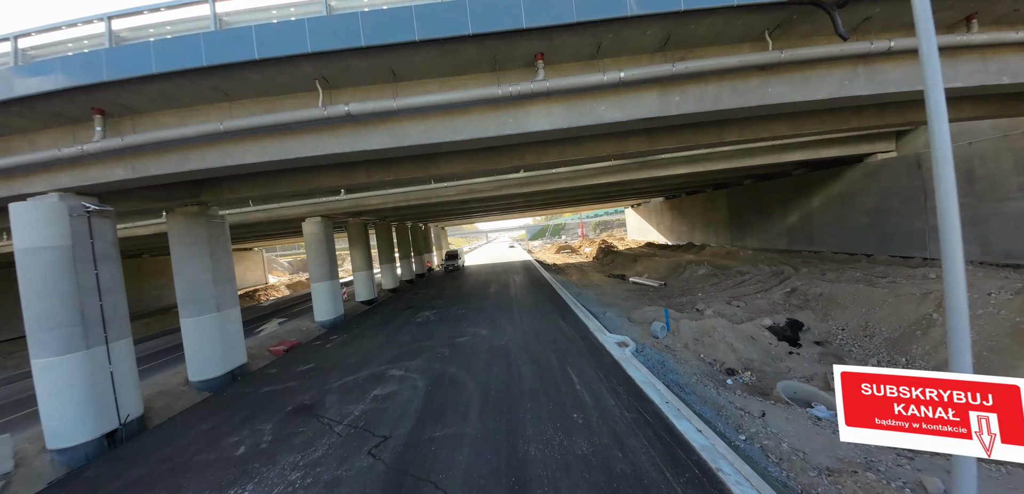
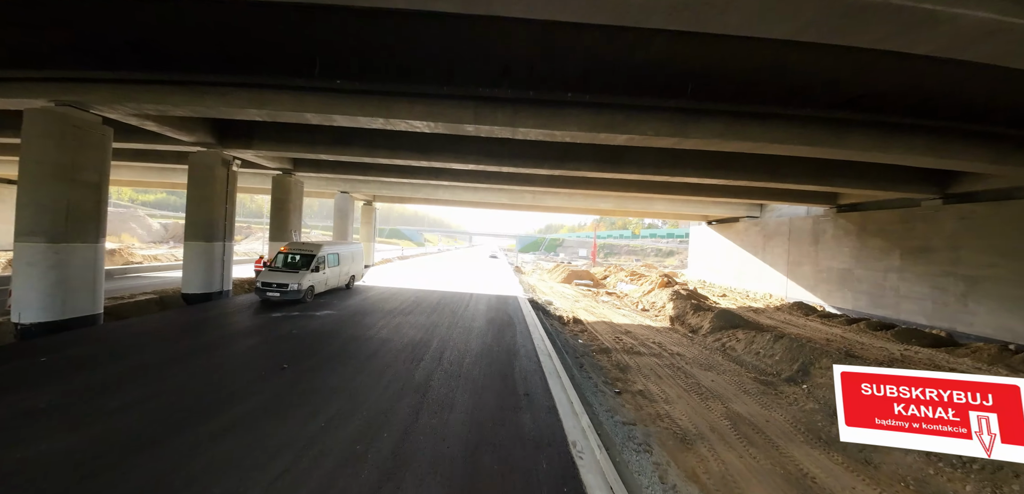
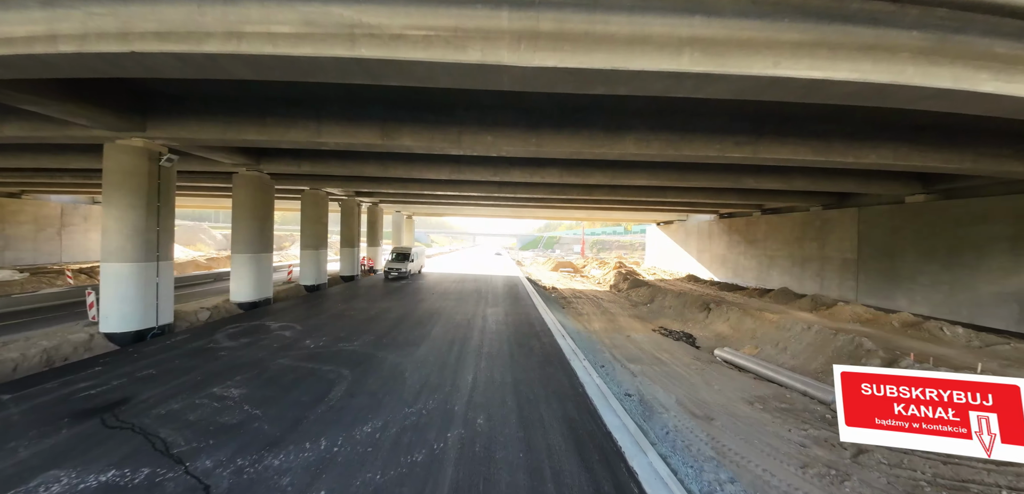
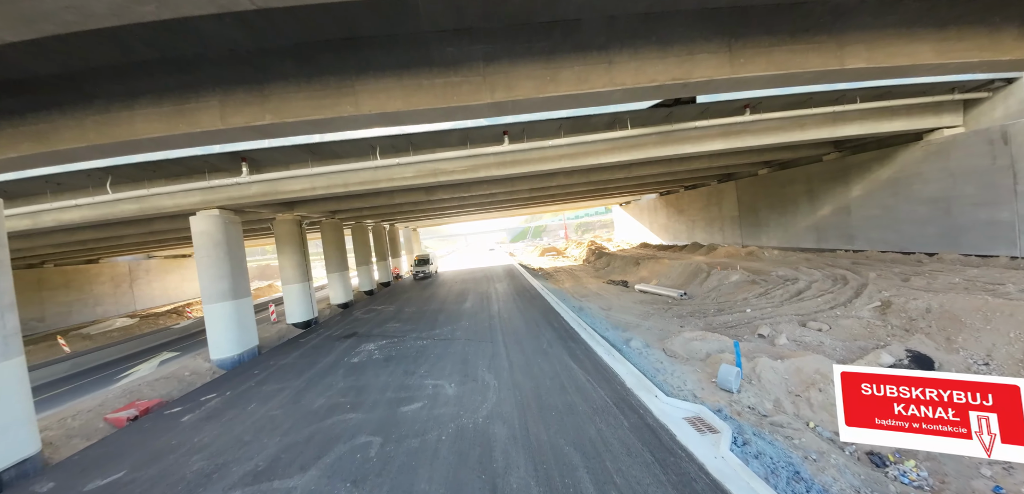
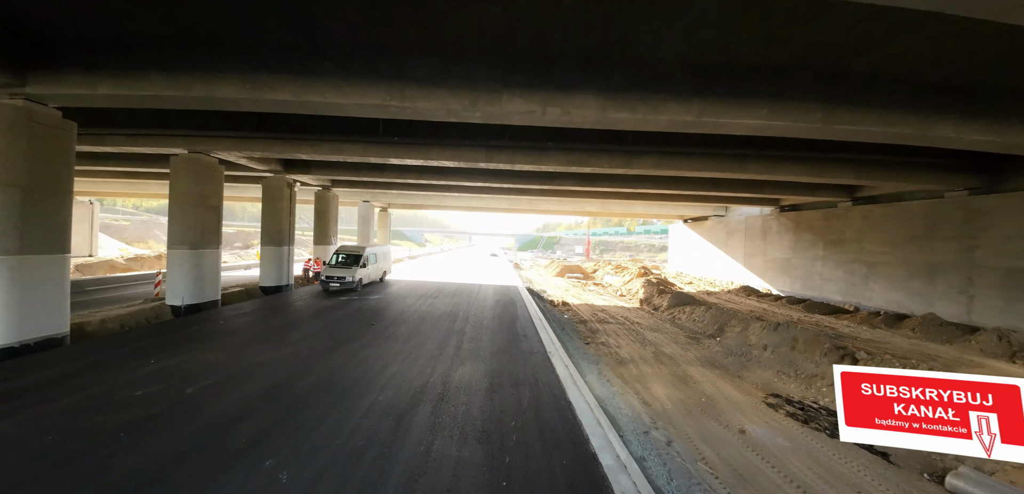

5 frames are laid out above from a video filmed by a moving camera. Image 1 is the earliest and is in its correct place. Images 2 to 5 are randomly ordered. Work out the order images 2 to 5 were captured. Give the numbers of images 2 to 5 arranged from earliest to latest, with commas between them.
4, 3, 5, 2
